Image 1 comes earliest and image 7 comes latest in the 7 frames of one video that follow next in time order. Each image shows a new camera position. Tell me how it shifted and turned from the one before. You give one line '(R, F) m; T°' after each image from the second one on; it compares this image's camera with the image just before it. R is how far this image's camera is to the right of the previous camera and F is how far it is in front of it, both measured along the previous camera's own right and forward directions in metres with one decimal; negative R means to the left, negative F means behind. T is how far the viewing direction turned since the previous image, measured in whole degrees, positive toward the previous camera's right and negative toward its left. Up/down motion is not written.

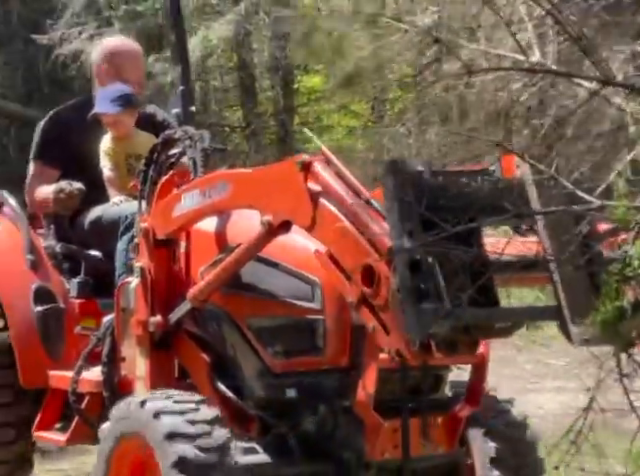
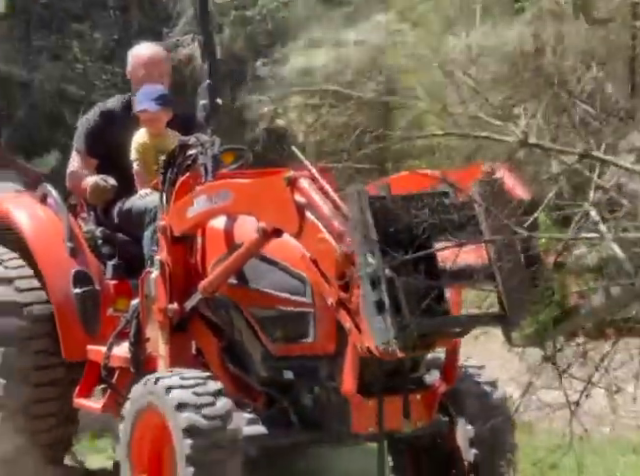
(+1.0, -0.4) m; -12°
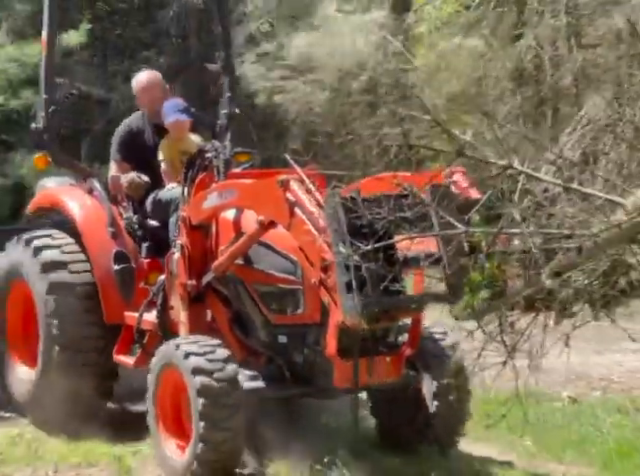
(+0.6, -1.1) m; -5°
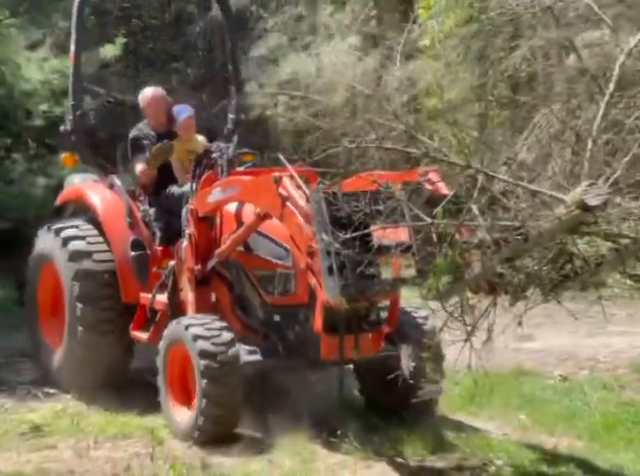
(+0.4, -0.7) m; -3°
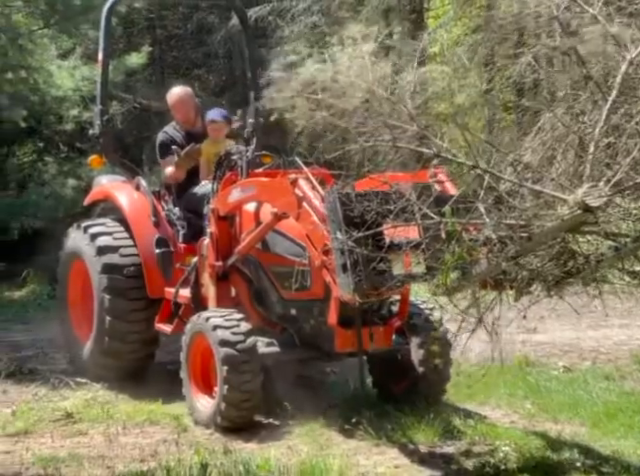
(0.0, -0.4) m; -1°
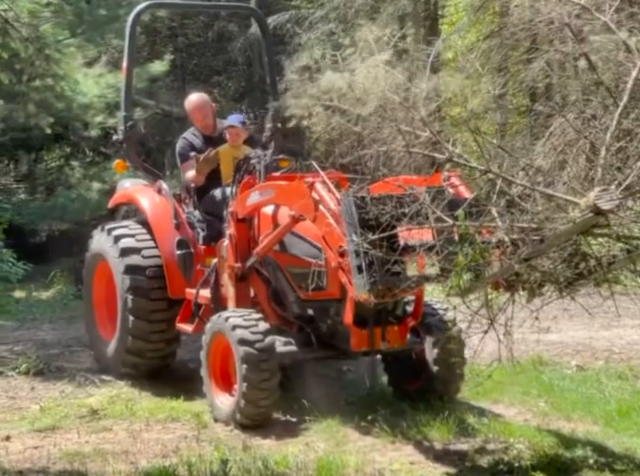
(0.0, -0.2) m; -1°
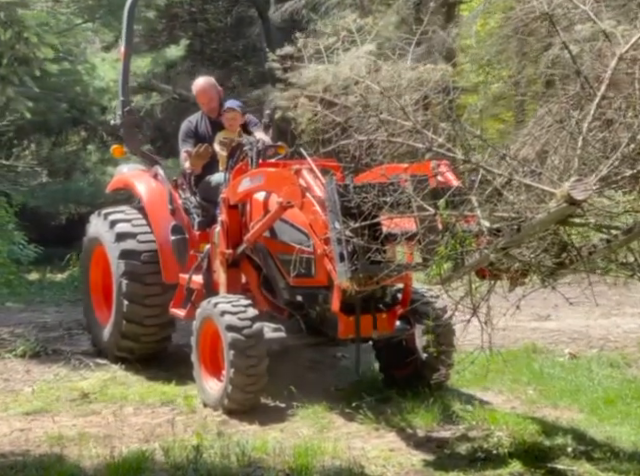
(+0.5, 0.0) m; -4°
